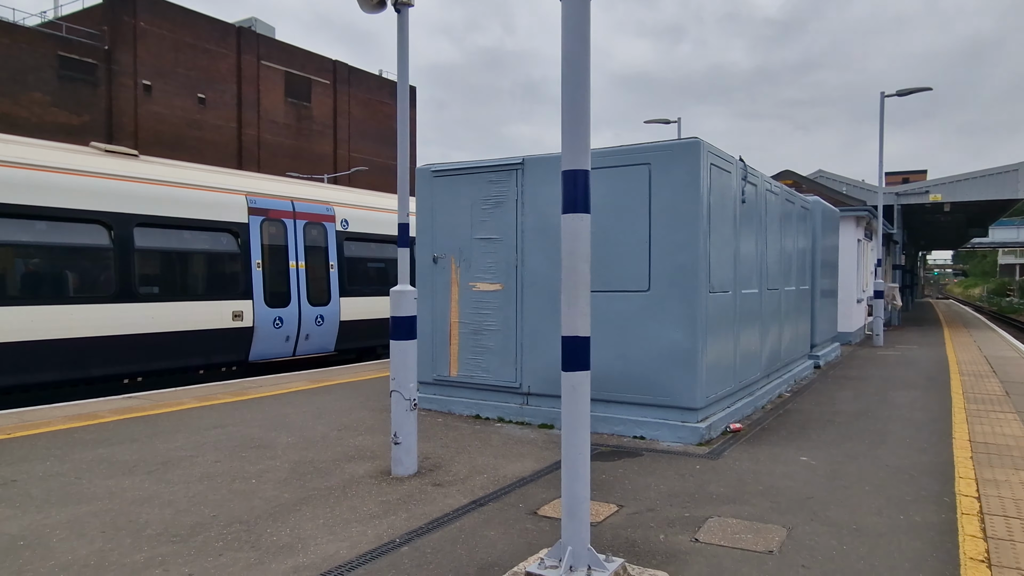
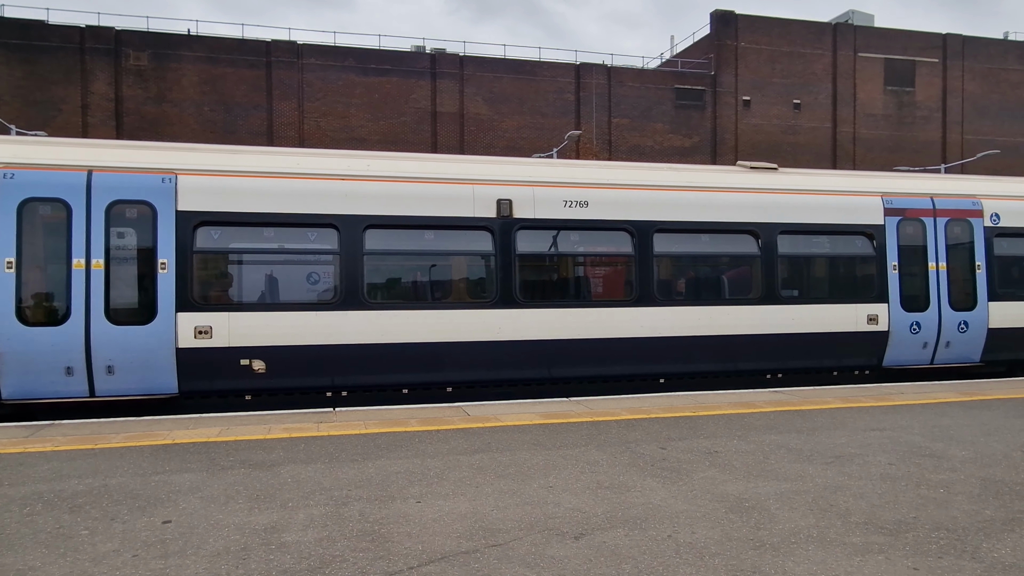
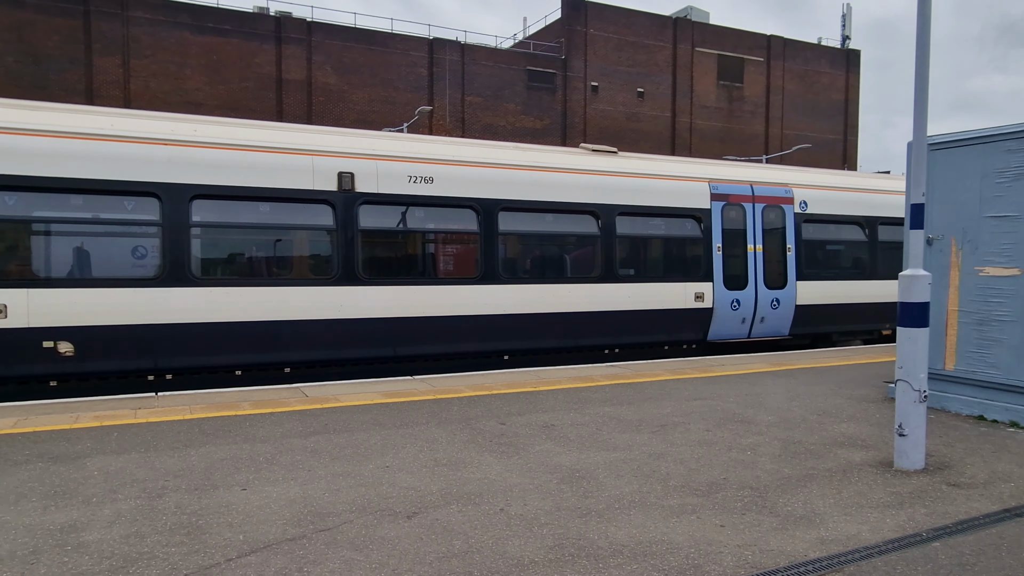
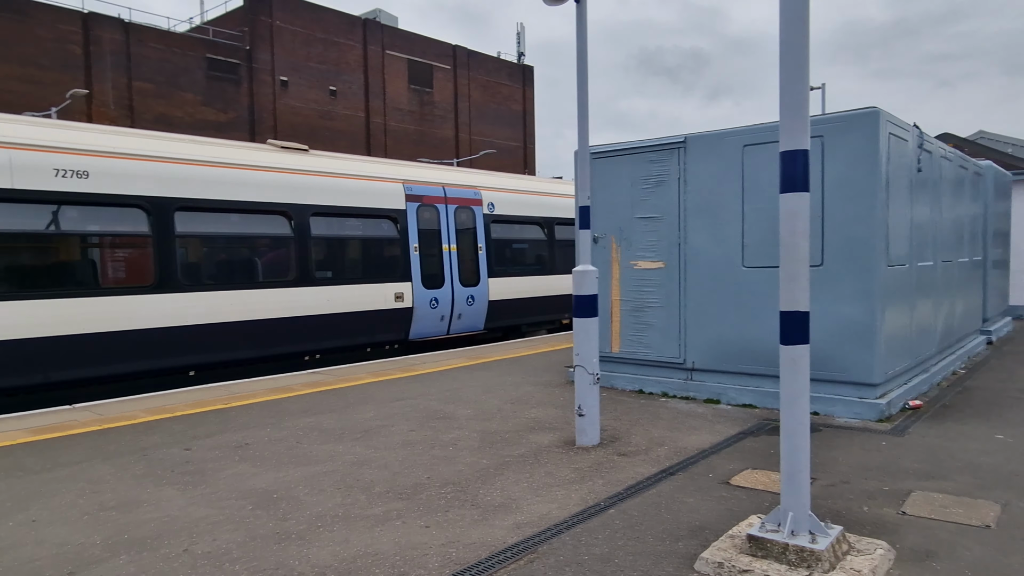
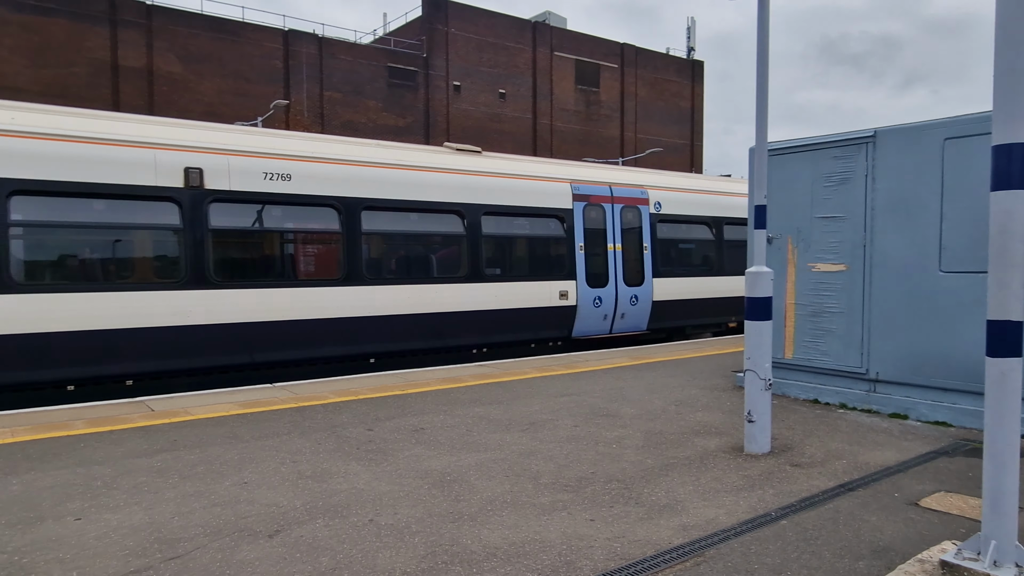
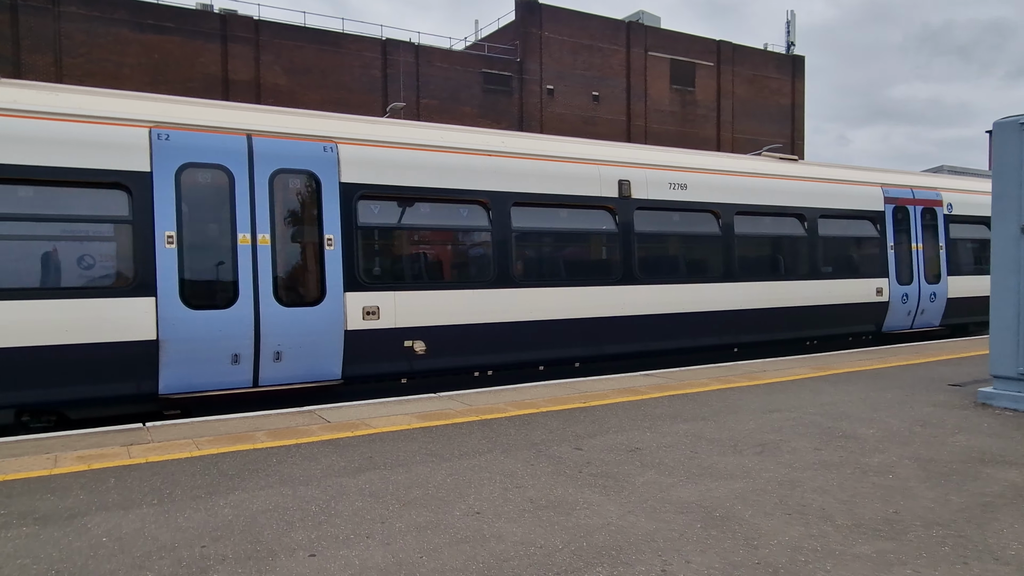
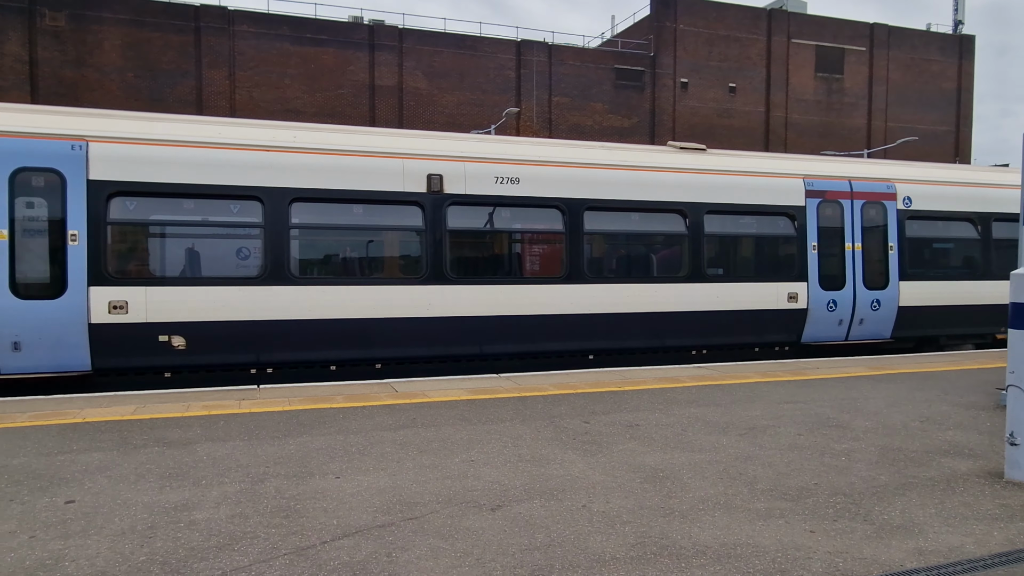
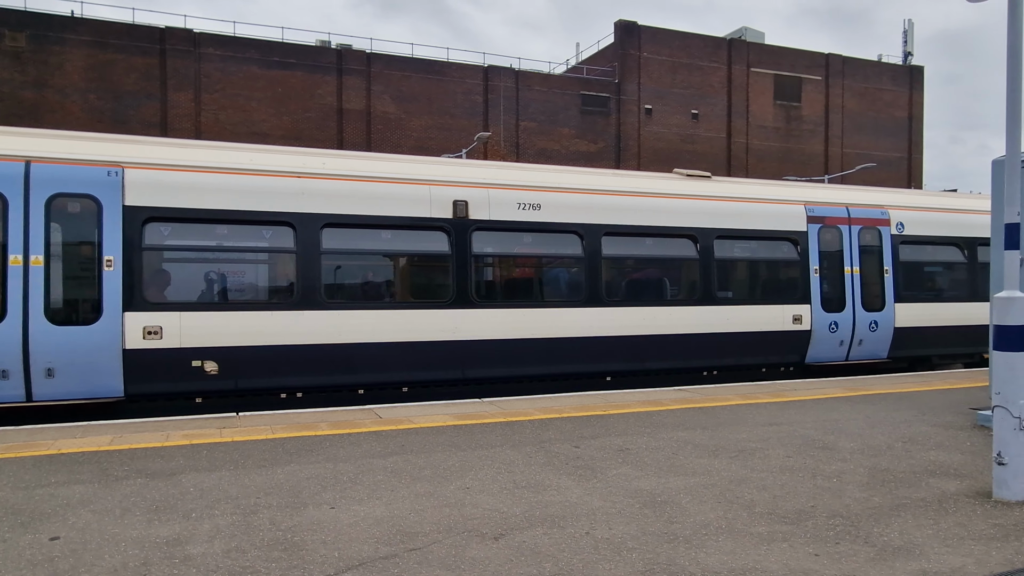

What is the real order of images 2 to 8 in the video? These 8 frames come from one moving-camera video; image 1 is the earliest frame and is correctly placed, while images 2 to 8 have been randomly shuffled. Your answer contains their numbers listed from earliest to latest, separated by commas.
4, 5, 3, 7, 2, 8, 6
